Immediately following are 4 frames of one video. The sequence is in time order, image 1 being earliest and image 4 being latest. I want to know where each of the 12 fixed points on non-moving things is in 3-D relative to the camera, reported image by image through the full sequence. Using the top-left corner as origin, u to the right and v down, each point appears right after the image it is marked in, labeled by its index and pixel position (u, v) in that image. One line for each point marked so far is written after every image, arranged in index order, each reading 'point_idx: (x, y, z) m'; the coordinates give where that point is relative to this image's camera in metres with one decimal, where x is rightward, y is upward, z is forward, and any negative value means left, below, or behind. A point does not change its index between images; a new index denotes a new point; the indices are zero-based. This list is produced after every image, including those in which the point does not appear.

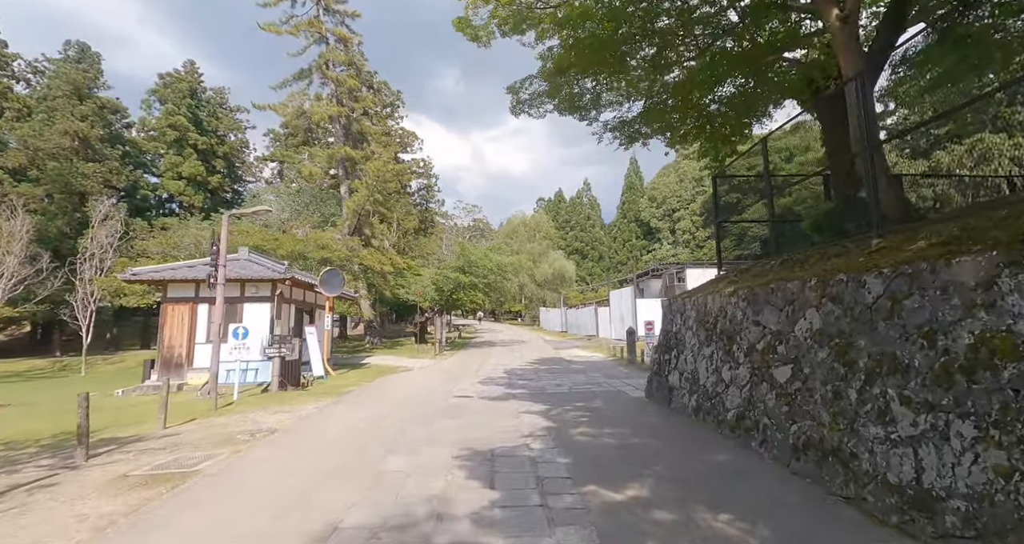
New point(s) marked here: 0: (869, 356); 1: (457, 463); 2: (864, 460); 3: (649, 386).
0: (+3.1, -0.7, +4.1) m
1: (-0.6, -2.1, +5.4) m
2: (+2.9, -1.5, +3.9) m
3: (+2.7, -2.3, +9.5) m
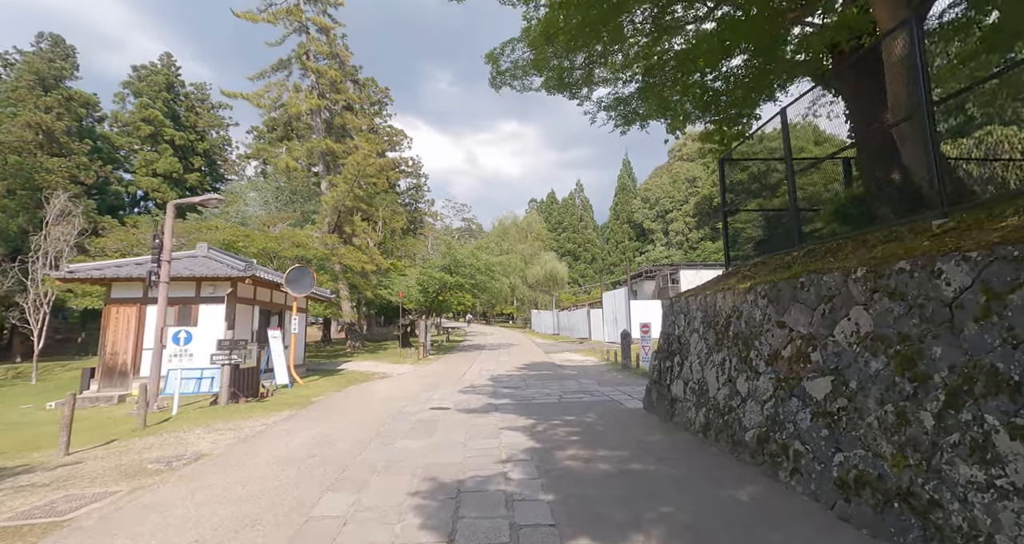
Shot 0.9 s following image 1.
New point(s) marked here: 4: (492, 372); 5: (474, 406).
0: (+2.8, -0.6, +3.1) m
1: (-0.9, -2.0, +4.3) m
2: (+2.6, -1.4, +2.9) m
3: (+2.4, -2.2, +8.4) m
4: (-0.6, -3.1, +15.0) m
5: (-0.7, -2.6, +9.5) m
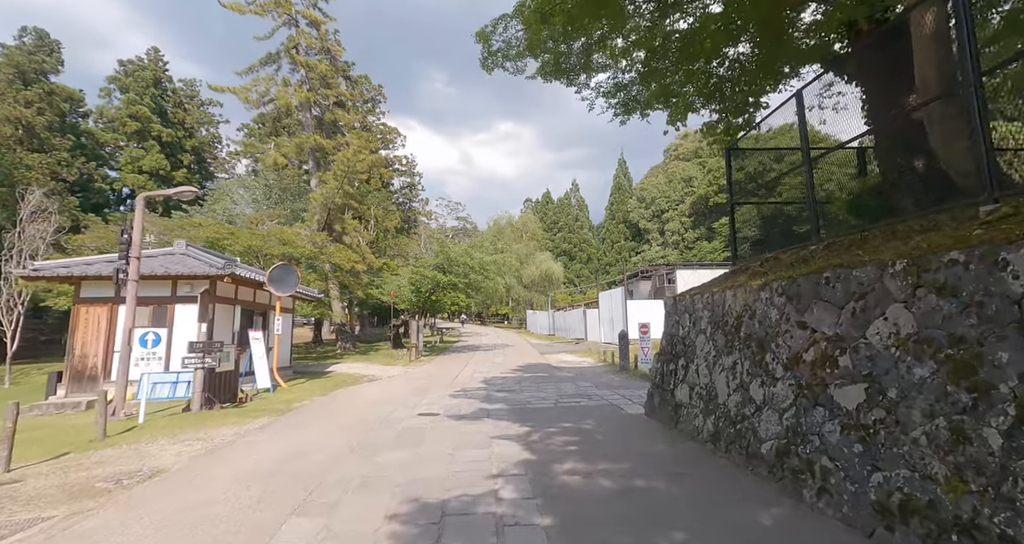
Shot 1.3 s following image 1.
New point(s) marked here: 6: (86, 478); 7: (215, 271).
0: (+2.8, -0.6, +2.6) m
1: (-1.0, -2.0, +3.7) m
2: (+2.6, -1.4, +2.4) m
3: (+2.2, -2.1, +7.9) m
4: (-0.8, -3.1, +14.5) m
5: (-0.9, -2.6, +8.9) m
6: (-4.2, -2.1, +4.8) m
7: (-6.5, 0.0, +10.6) m
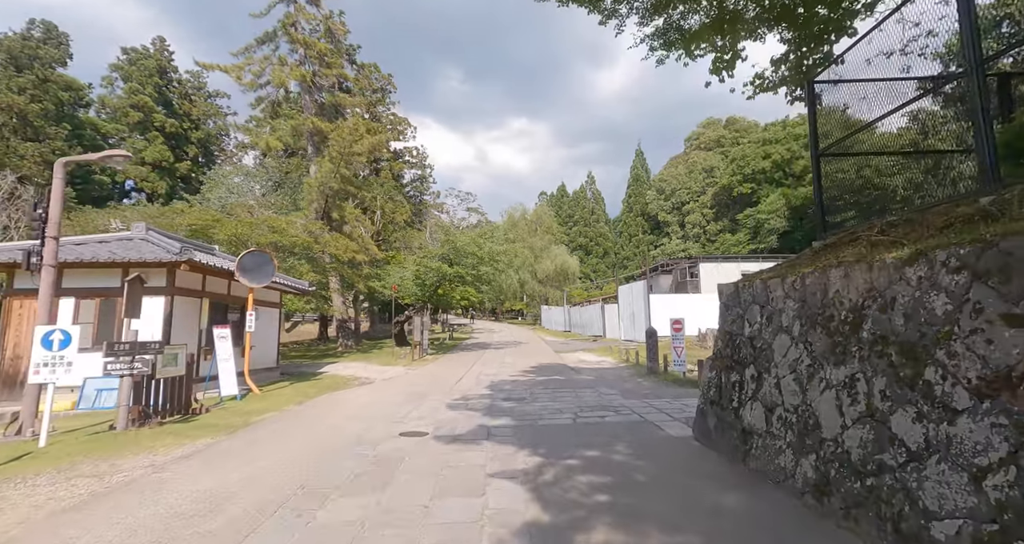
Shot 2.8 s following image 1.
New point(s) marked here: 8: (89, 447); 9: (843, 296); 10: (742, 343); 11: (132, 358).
0: (+2.7, -0.4, +0.7) m
1: (-1.0, -1.8, +1.9) m
2: (+2.5, -1.2, +0.5) m
3: (+2.3, -1.9, +6.0) m
4: (-0.5, -2.8, +12.7) m
5: (-0.7, -2.3, +7.1) m
6: (-4.3, -1.8, +3.1) m
7: (-6.3, +0.3, +8.9) m
8: (-5.1, -2.1, +5.9) m
9: (+2.7, -0.2, +3.9) m
10: (+2.6, -0.8, +5.4) m
11: (-5.3, -1.2, +6.8) m
